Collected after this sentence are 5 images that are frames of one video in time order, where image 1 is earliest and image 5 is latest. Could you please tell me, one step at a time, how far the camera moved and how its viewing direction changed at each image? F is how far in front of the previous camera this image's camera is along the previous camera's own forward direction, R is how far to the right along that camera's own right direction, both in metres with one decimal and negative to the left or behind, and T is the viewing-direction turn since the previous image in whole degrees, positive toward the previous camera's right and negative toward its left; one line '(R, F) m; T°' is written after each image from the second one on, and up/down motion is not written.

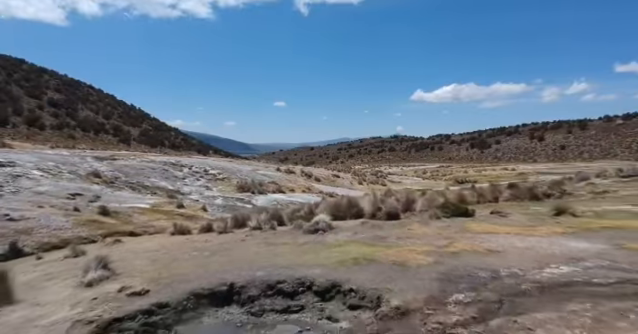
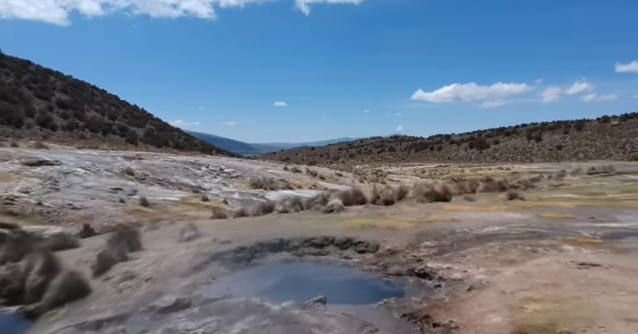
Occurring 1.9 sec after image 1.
(-0.5, -4.2) m; 0°
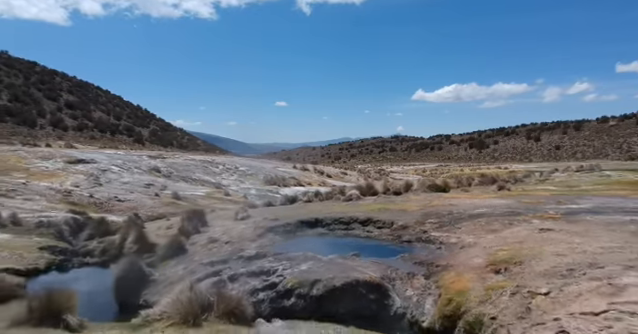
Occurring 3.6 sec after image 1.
(-0.9, -3.4) m; 0°
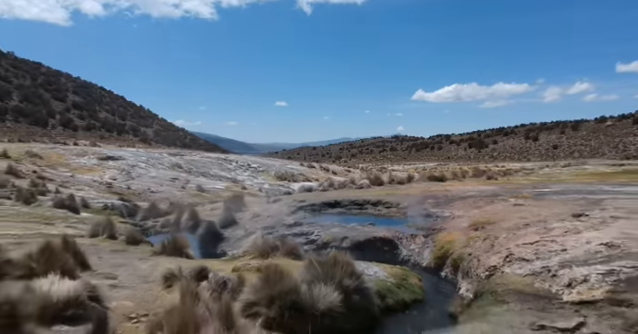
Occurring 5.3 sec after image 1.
(-0.8, -3.4) m; 0°
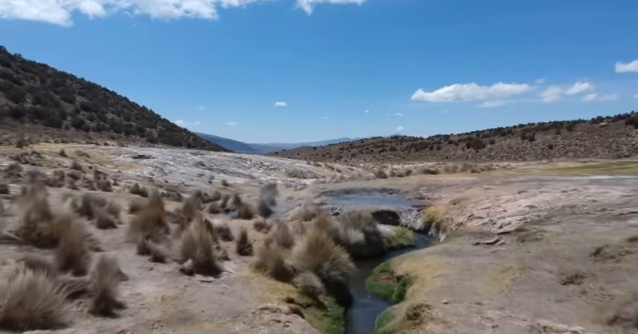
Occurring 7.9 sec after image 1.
(-0.9, -4.9) m; 0°
